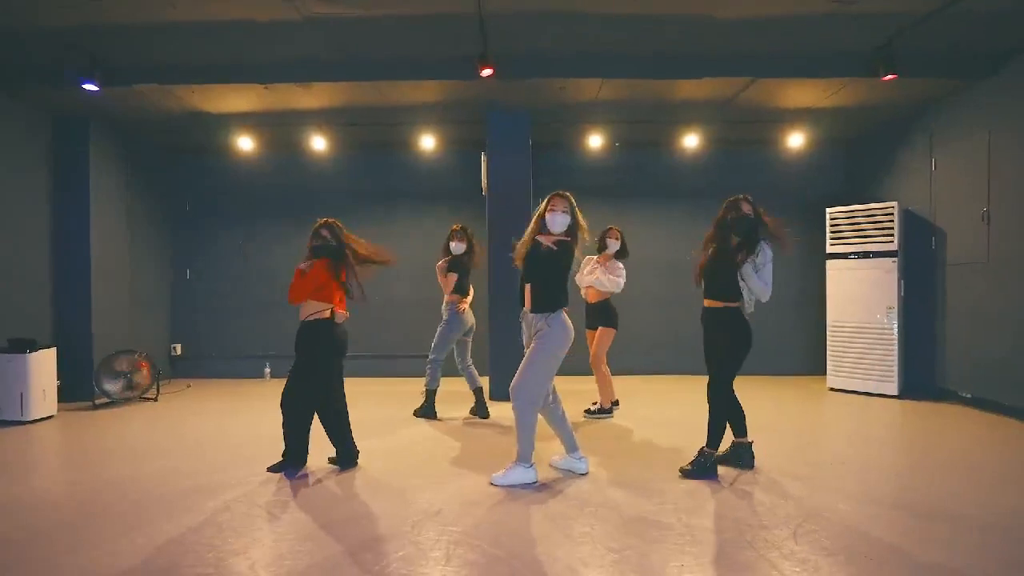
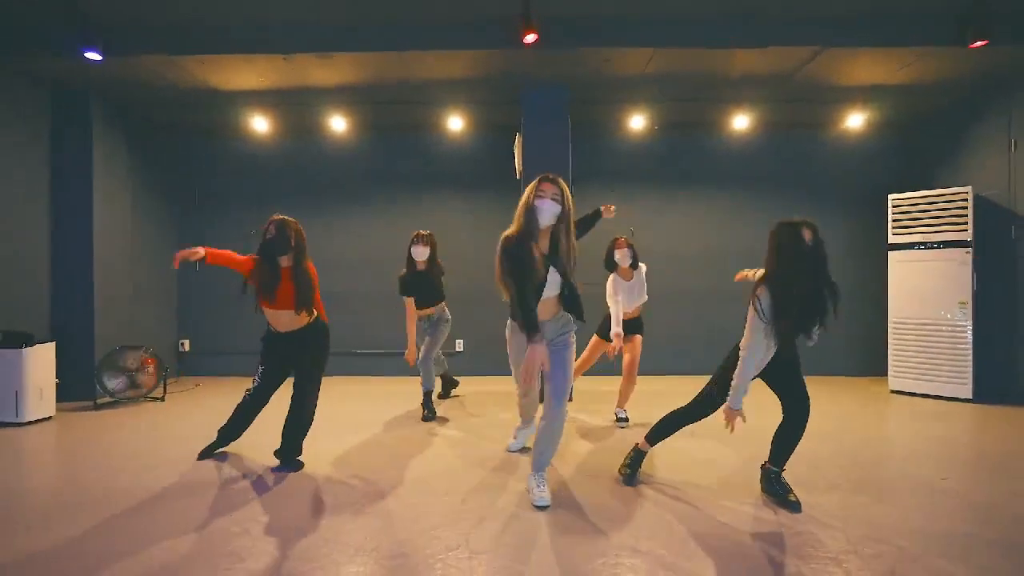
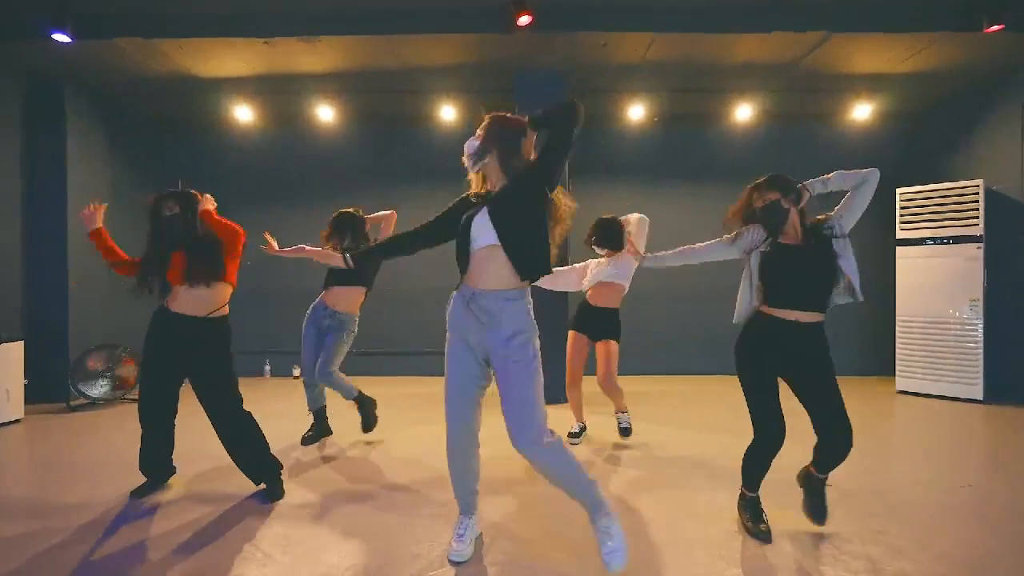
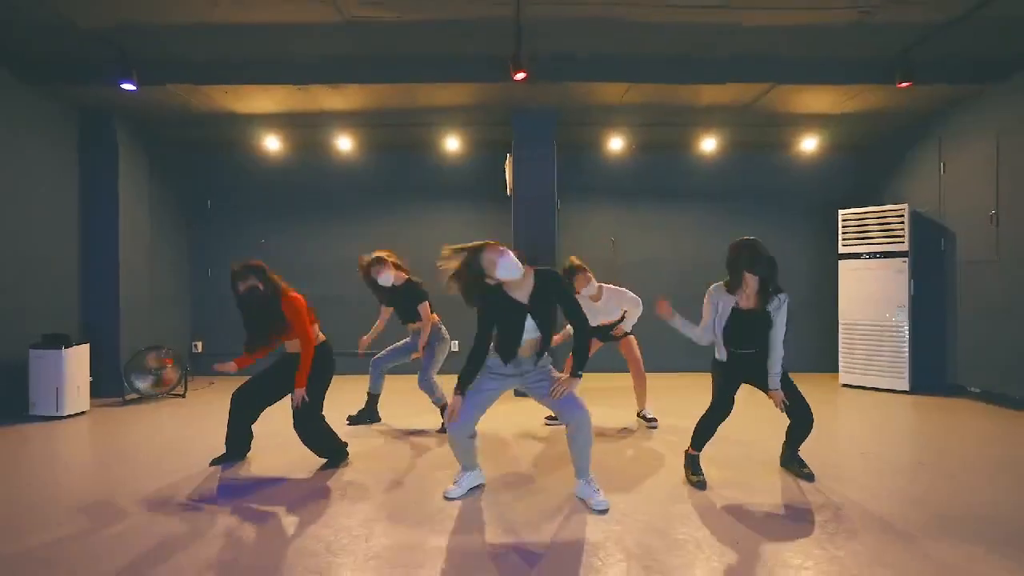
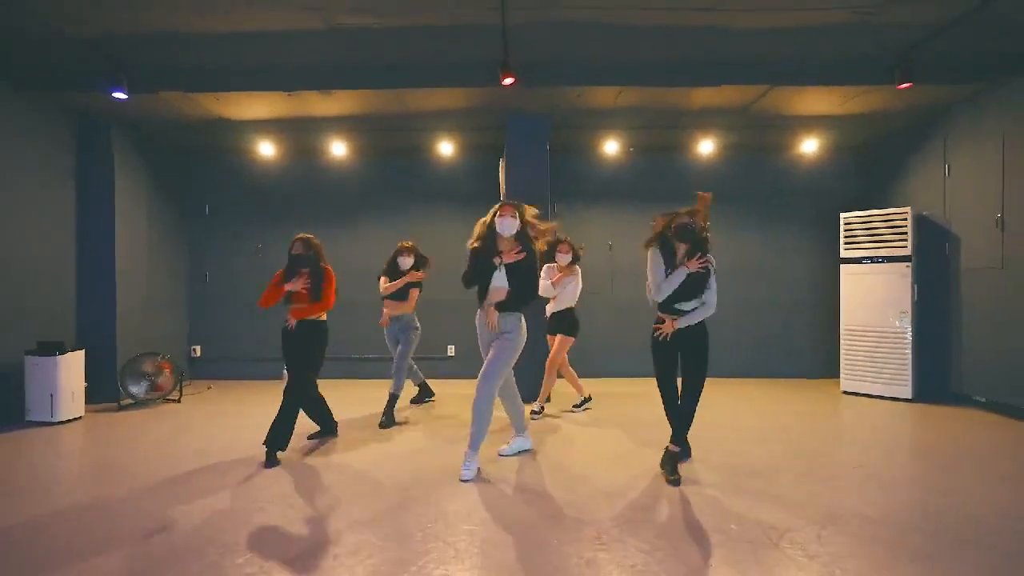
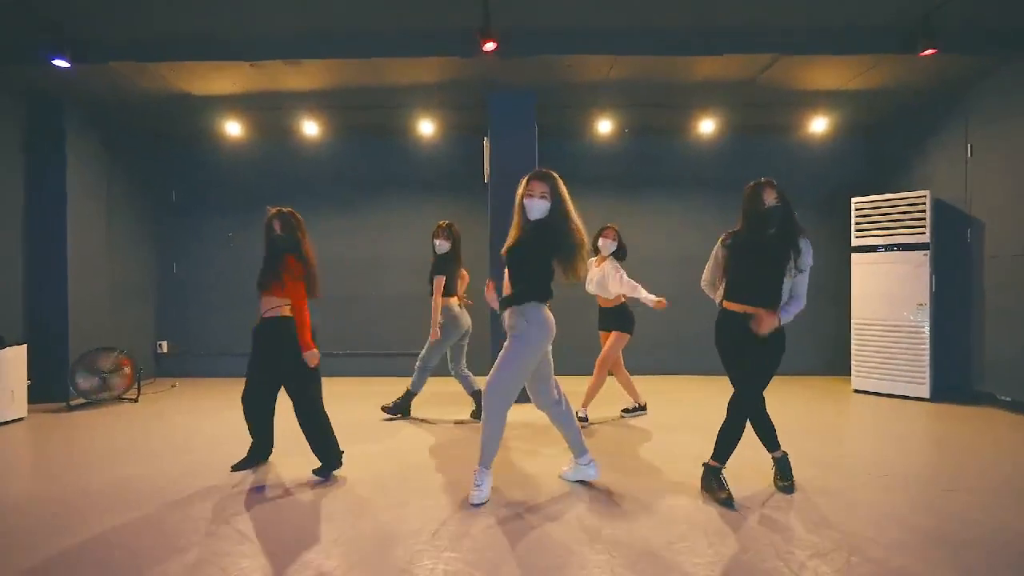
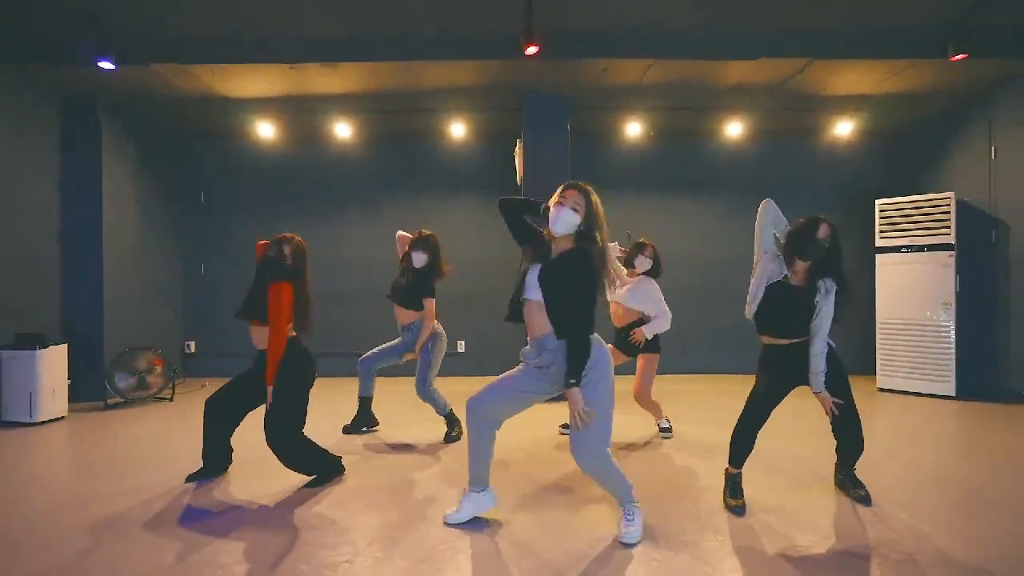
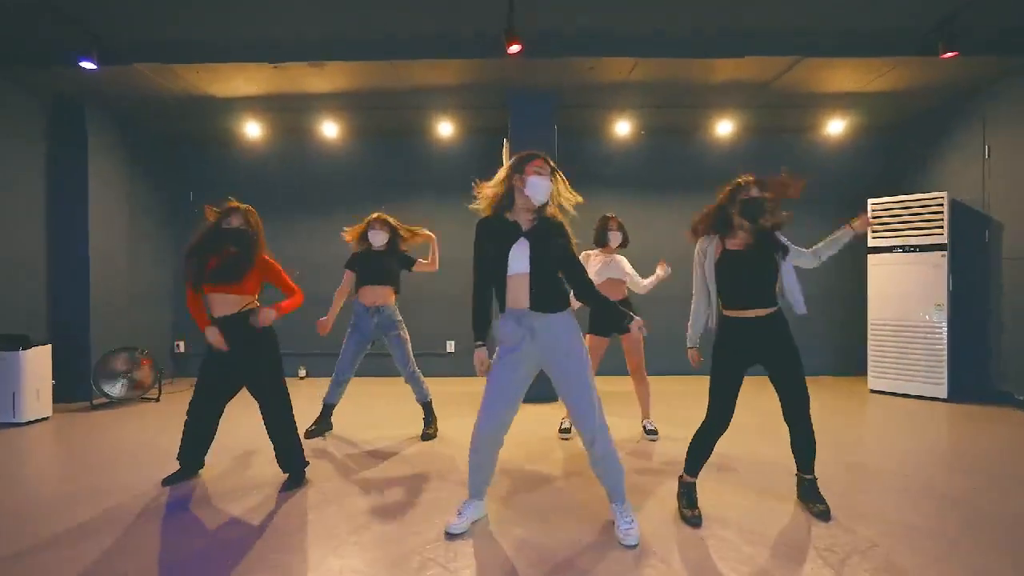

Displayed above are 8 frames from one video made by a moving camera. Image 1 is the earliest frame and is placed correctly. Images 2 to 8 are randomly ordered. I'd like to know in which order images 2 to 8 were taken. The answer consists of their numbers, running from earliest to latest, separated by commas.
6, 2, 5, 8, 3, 7, 4
